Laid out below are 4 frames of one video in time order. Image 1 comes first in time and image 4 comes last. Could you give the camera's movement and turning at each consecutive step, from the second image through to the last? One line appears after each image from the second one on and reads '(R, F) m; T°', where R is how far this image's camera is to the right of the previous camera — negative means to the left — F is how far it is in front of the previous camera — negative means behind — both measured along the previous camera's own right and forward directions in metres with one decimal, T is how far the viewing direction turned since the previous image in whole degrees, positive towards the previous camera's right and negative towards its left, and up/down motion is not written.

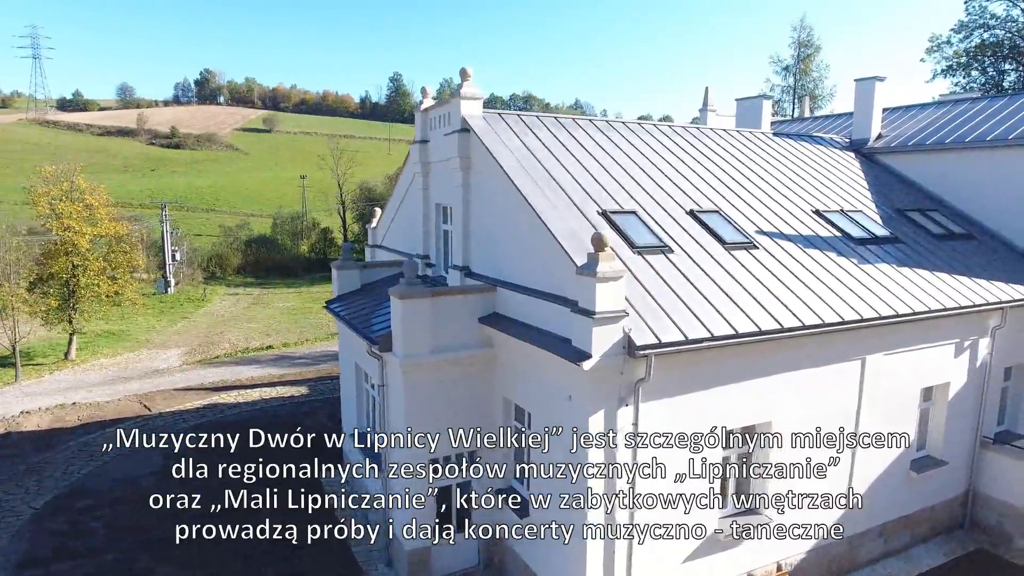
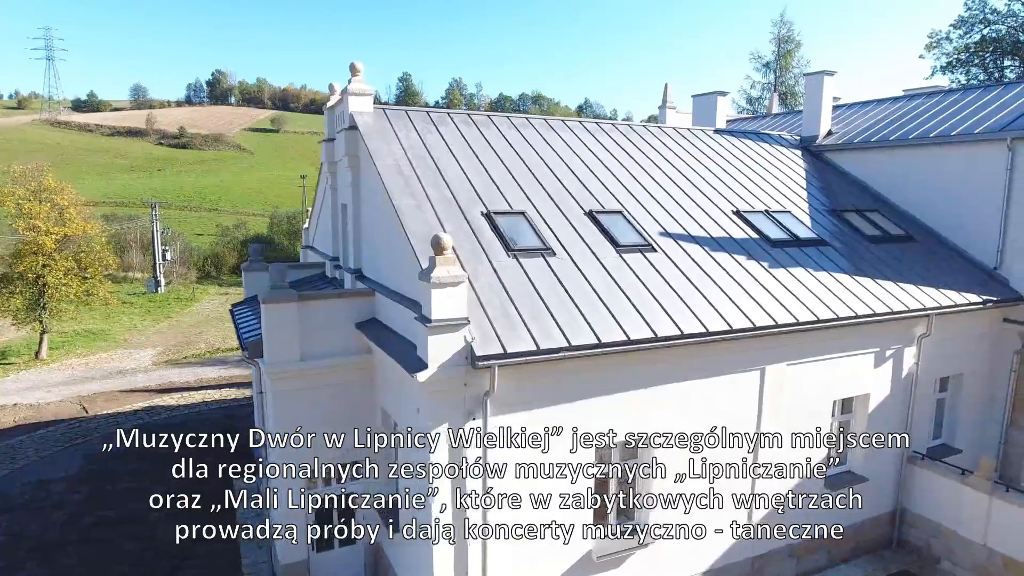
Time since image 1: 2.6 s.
(+2.0, +0.5) m; -1°
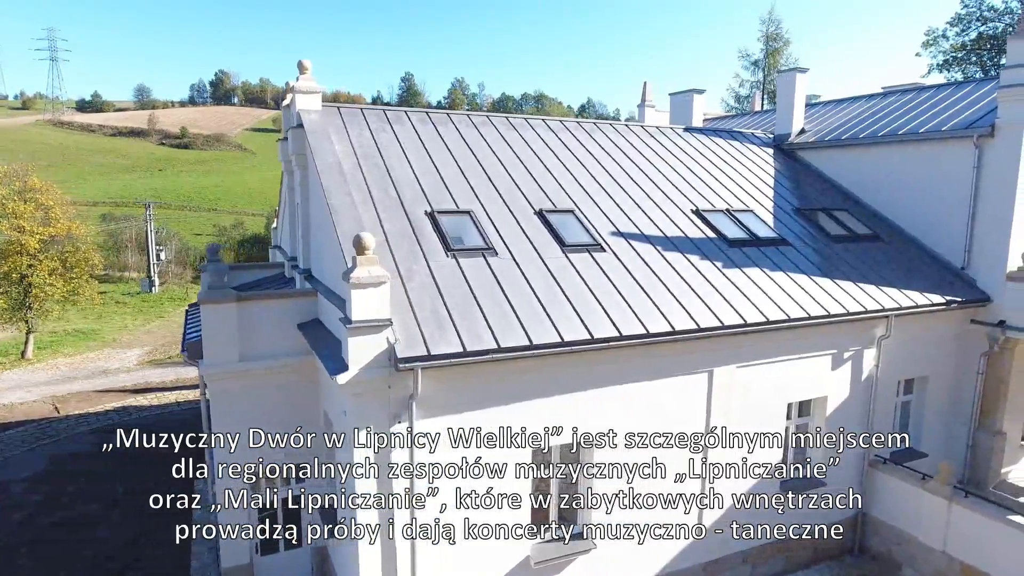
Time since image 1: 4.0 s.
(+0.9, +0.2) m; 0°
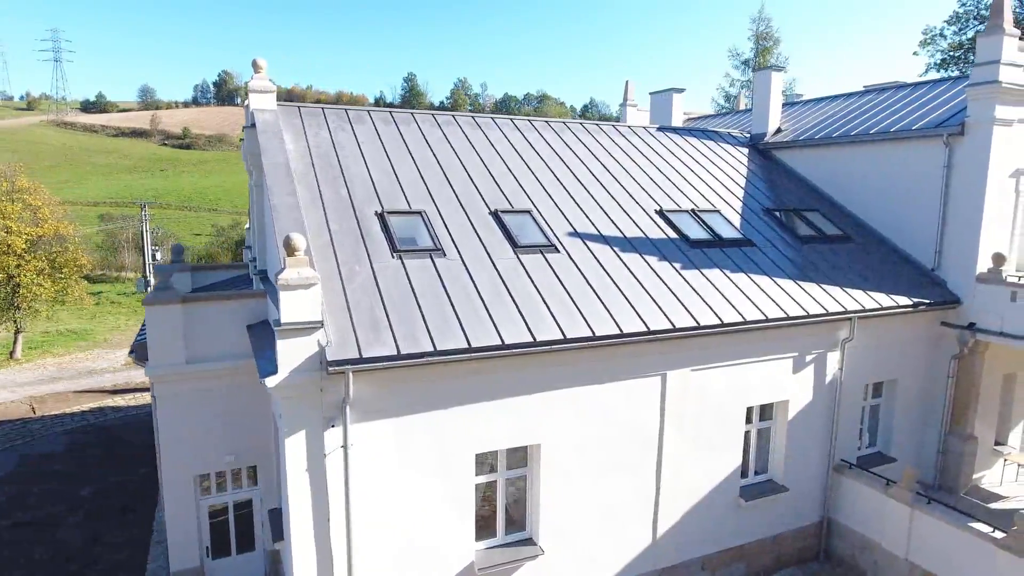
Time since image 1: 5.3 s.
(+0.8, +0.1) m; 0°
